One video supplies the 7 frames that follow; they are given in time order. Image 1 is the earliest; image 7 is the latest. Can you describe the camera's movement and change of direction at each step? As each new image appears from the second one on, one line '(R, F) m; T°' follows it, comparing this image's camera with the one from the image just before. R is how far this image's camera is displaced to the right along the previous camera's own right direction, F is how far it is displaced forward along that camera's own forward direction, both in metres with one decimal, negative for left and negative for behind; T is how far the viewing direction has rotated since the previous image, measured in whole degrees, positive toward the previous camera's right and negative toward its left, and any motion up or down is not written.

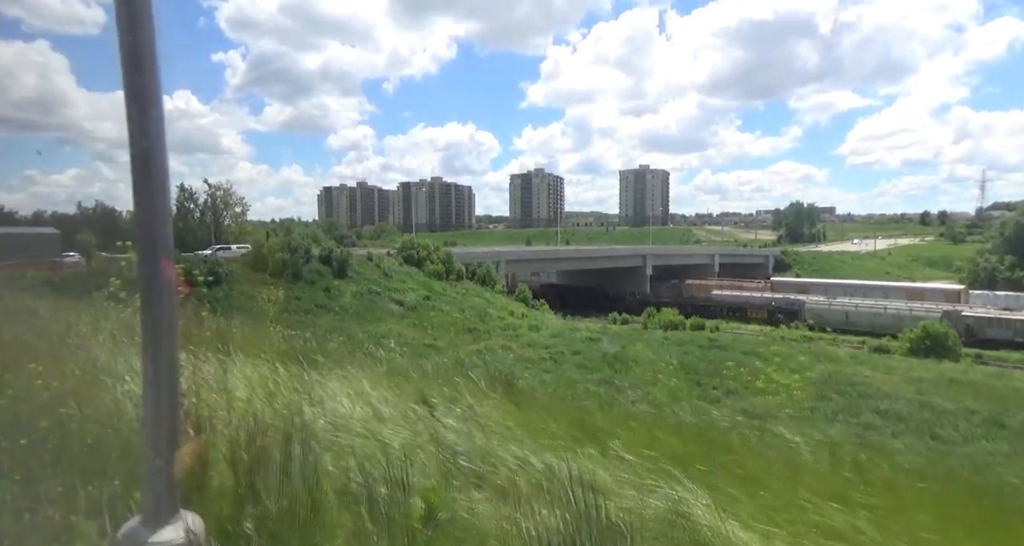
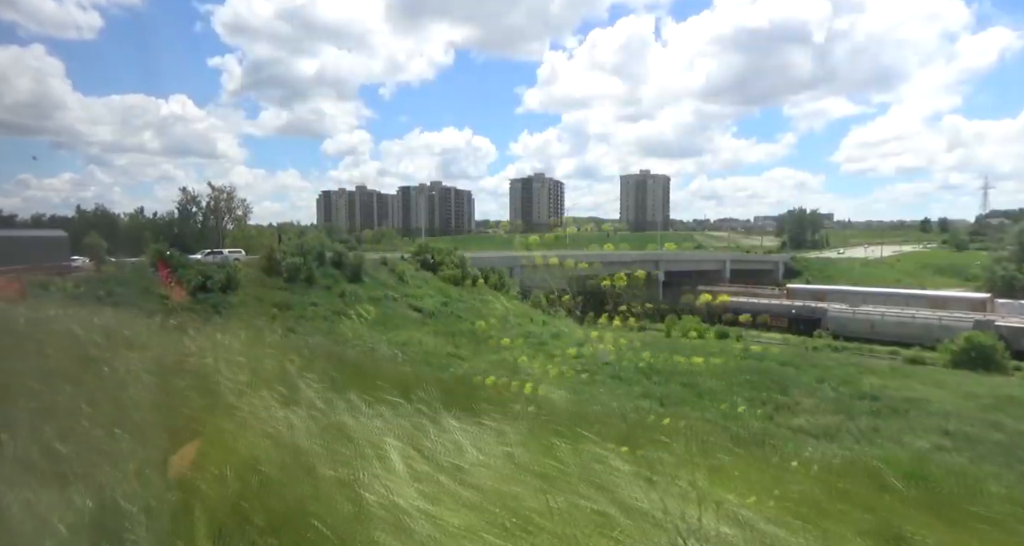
(-0.6, +0.5) m; 0°
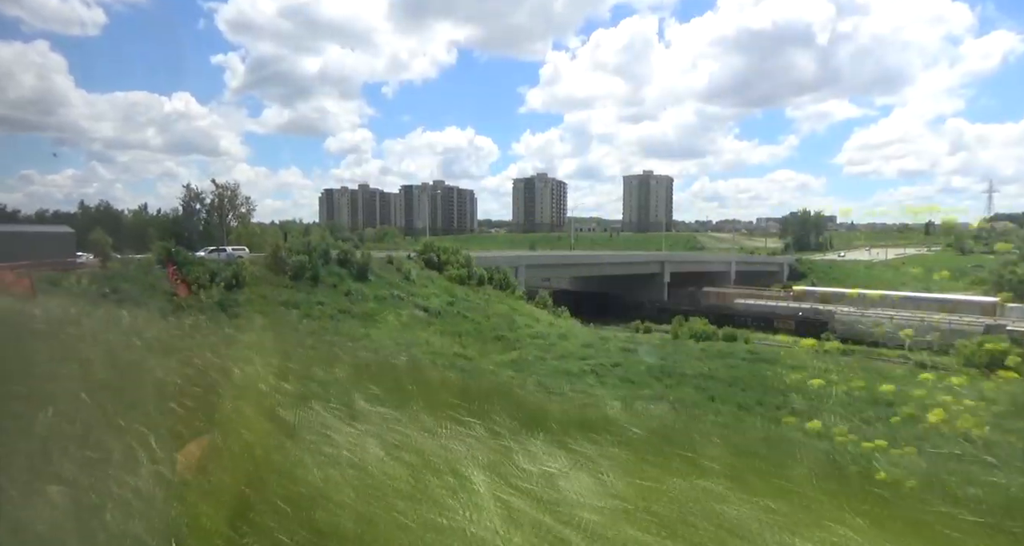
(-0.1, +0.1) m; 0°
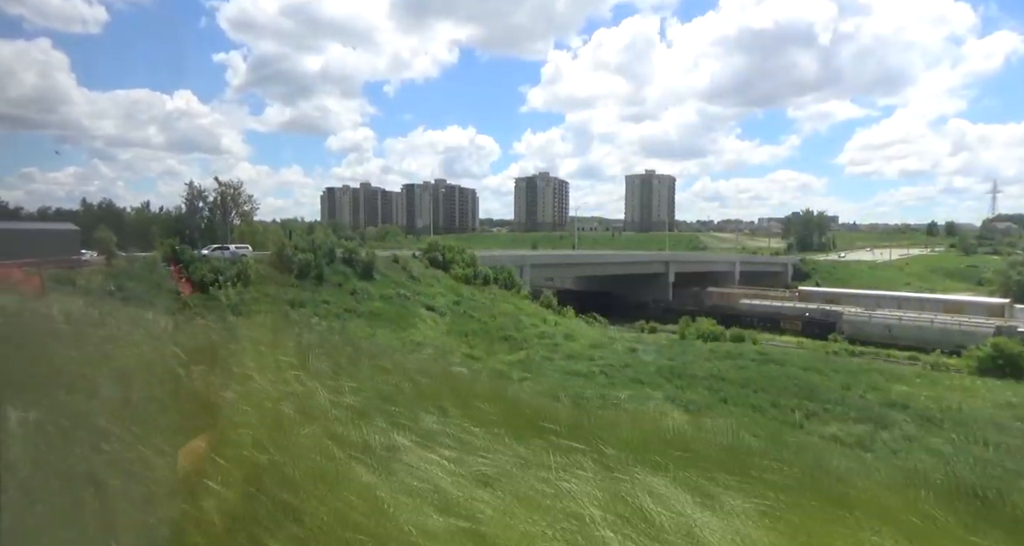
(-0.1, +0.1) m; 0°
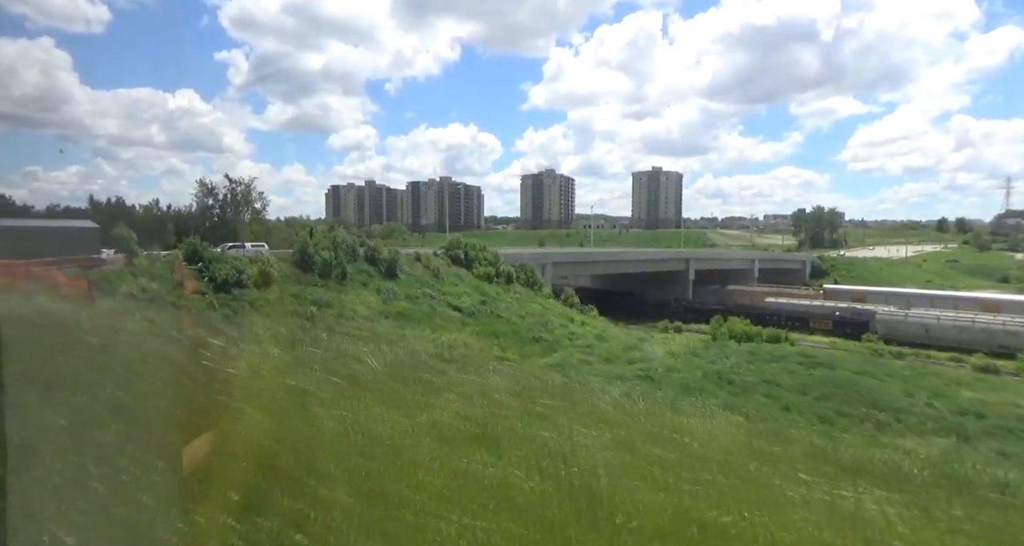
(-0.6, +0.5) m; 0°
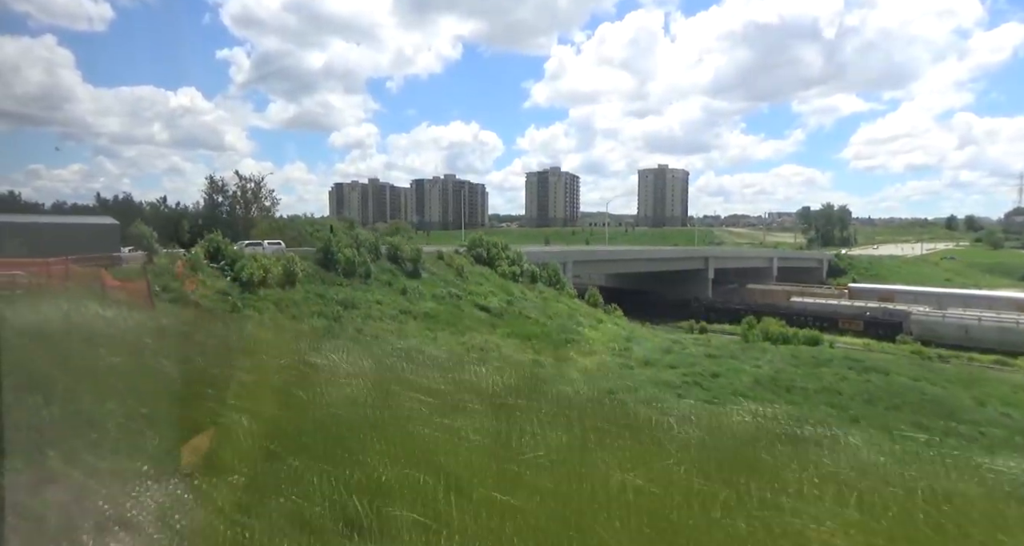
(-0.6, +0.5) m; 0°
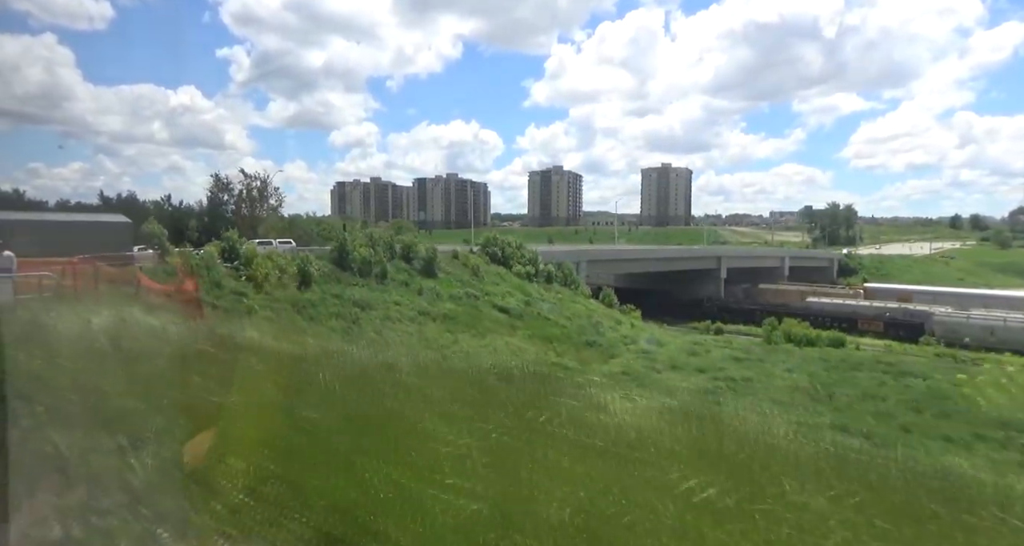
(-0.4, +0.3) m; 0°
